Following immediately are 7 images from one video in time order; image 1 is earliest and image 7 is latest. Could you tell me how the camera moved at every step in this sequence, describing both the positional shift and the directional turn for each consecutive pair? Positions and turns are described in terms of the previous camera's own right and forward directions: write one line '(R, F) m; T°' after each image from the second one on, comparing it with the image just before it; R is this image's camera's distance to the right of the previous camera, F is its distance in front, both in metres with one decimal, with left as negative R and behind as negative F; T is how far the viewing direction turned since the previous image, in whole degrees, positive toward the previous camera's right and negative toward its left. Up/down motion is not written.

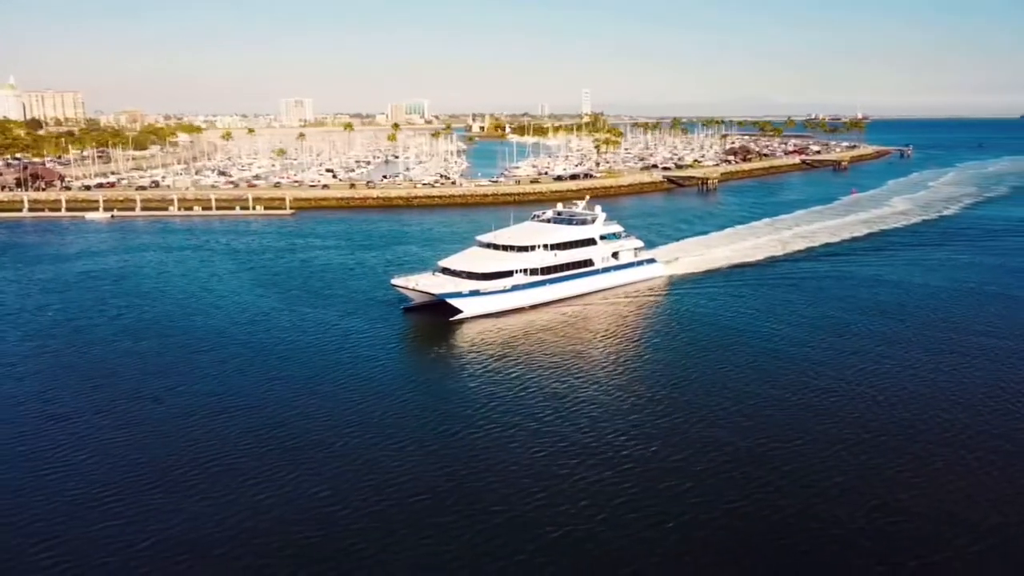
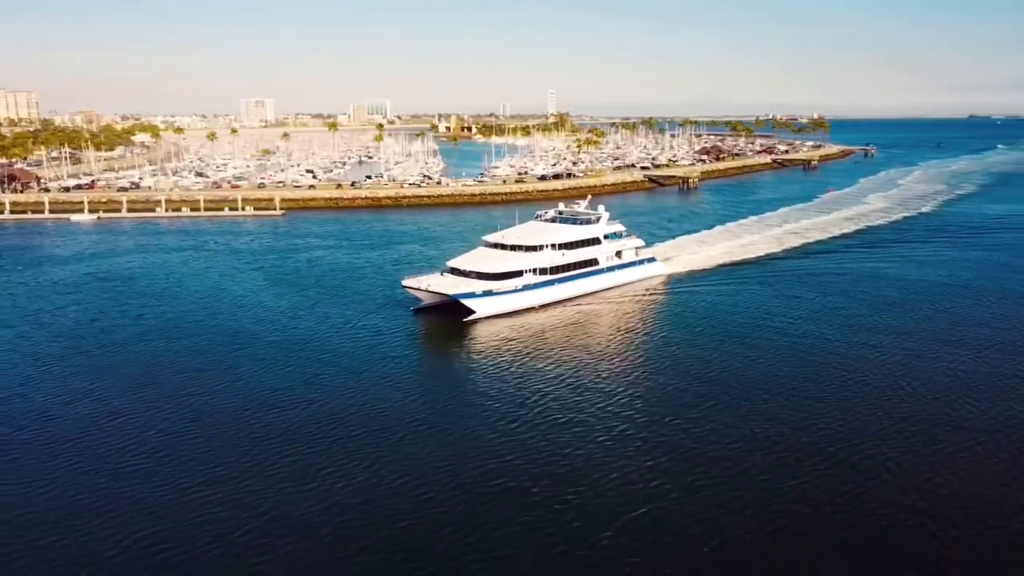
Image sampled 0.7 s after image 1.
(-2.2, -0.6) m; +3°
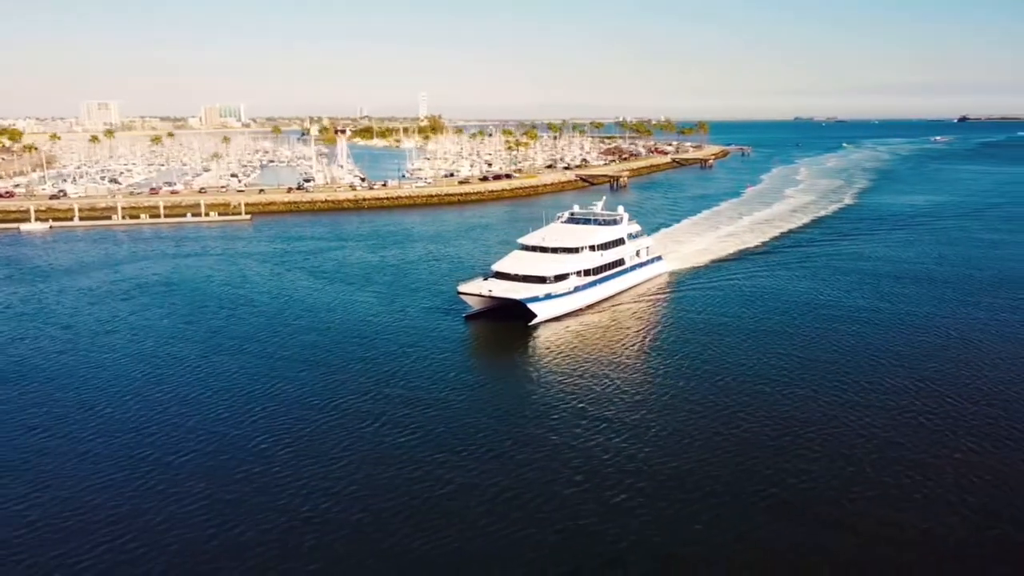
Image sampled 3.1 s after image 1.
(-8.6, -1.3) m; +9°
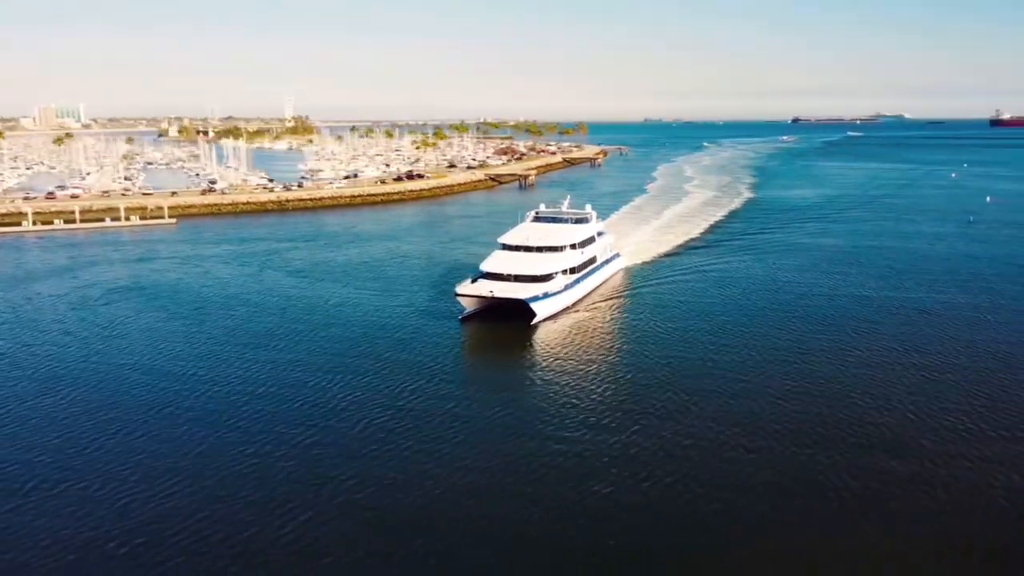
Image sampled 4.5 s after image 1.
(-5.4, -0.8) m; +9°
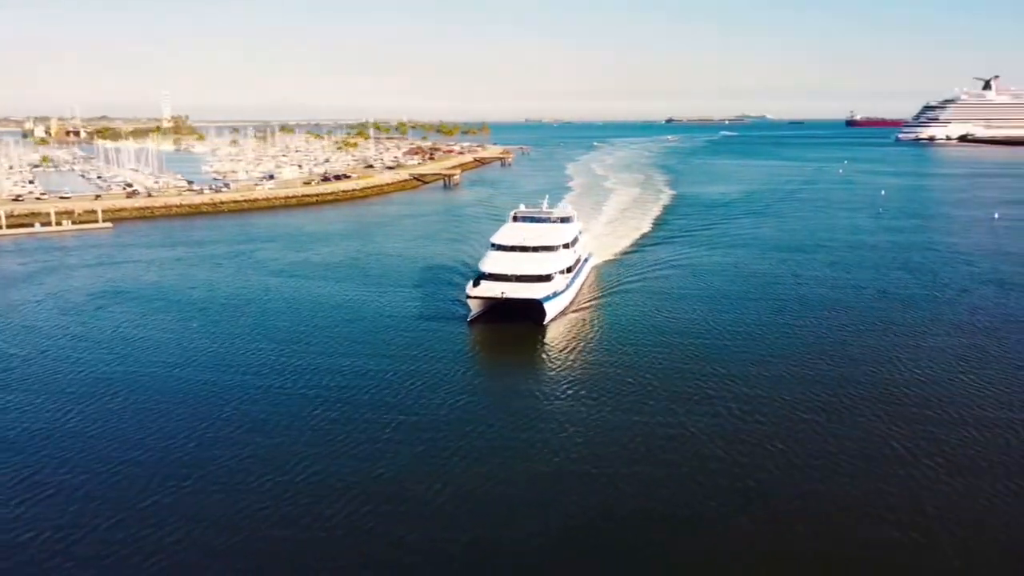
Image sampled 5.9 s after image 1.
(-4.8, -0.7) m; +8°
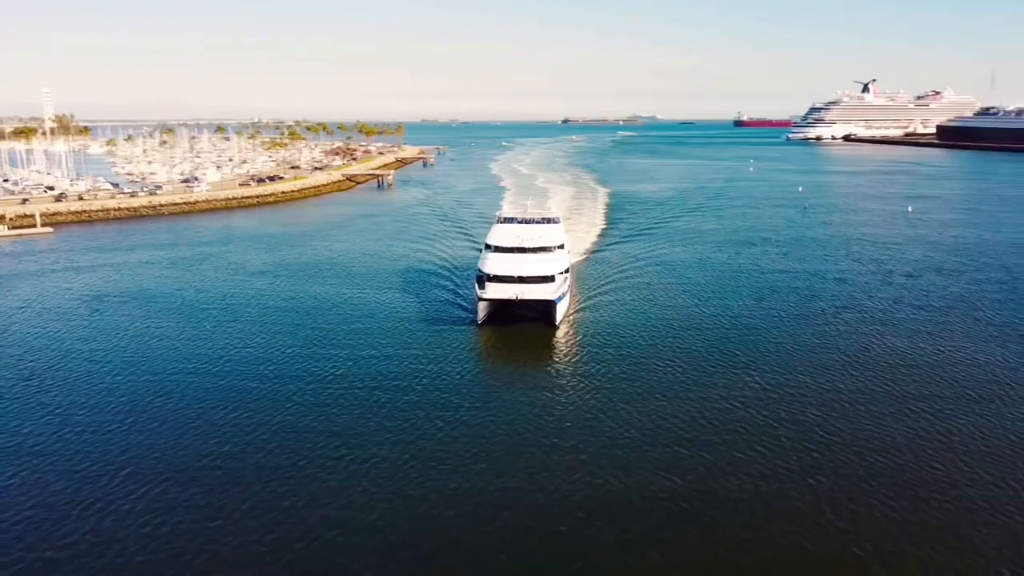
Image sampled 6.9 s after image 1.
(-4.1, -0.7) m; +7°
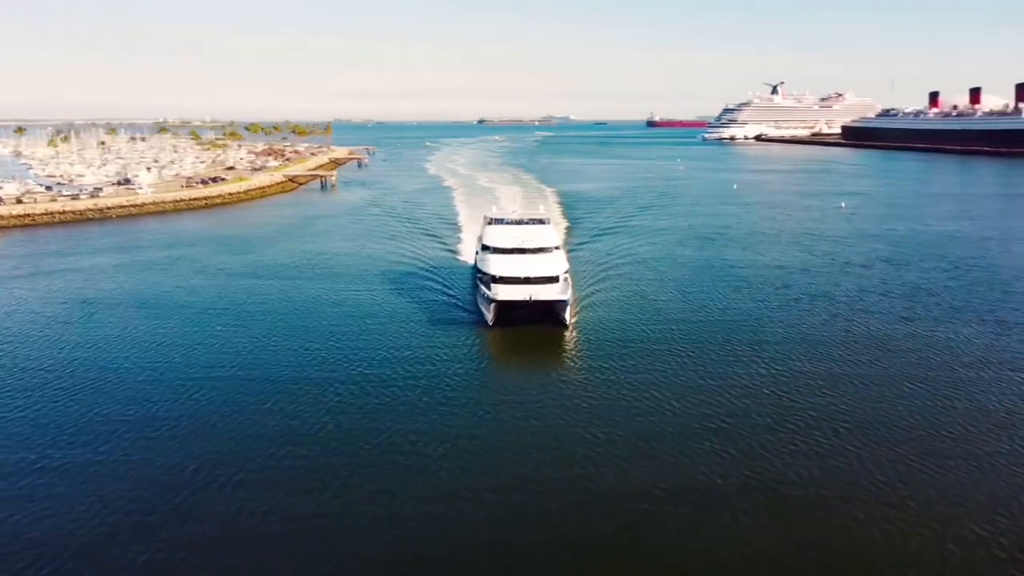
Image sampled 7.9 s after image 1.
(-3.3, -0.6) m; +6°
